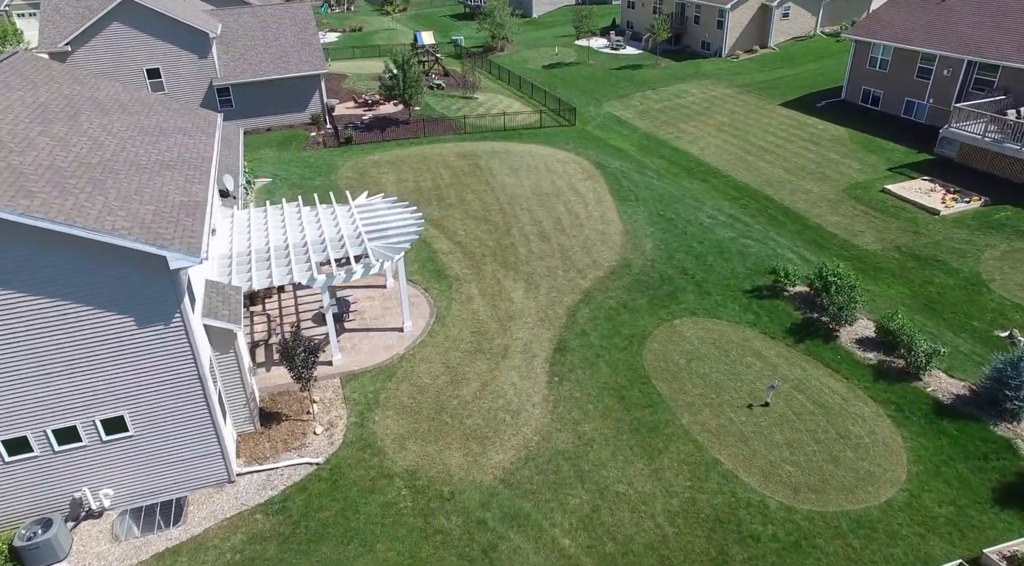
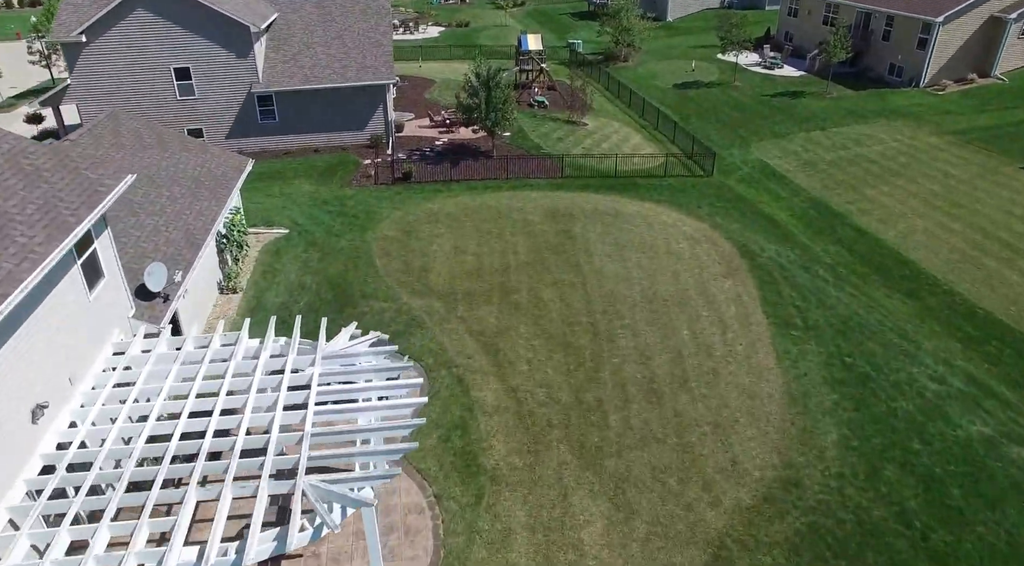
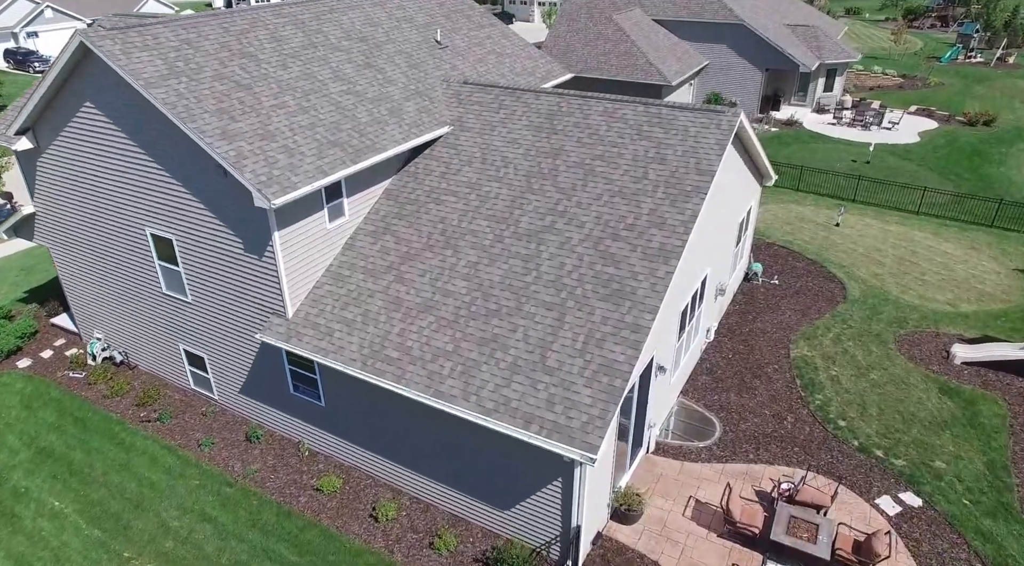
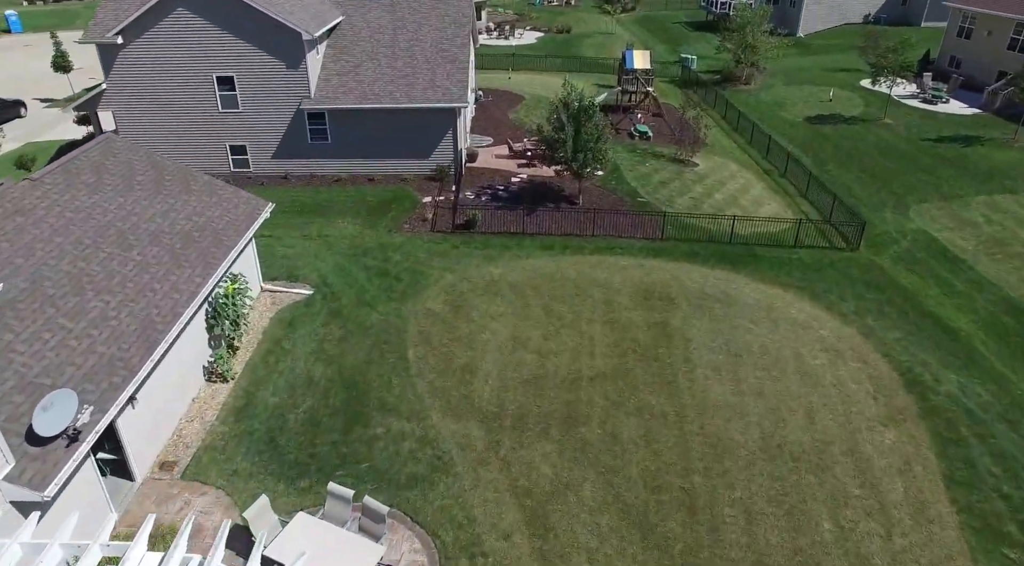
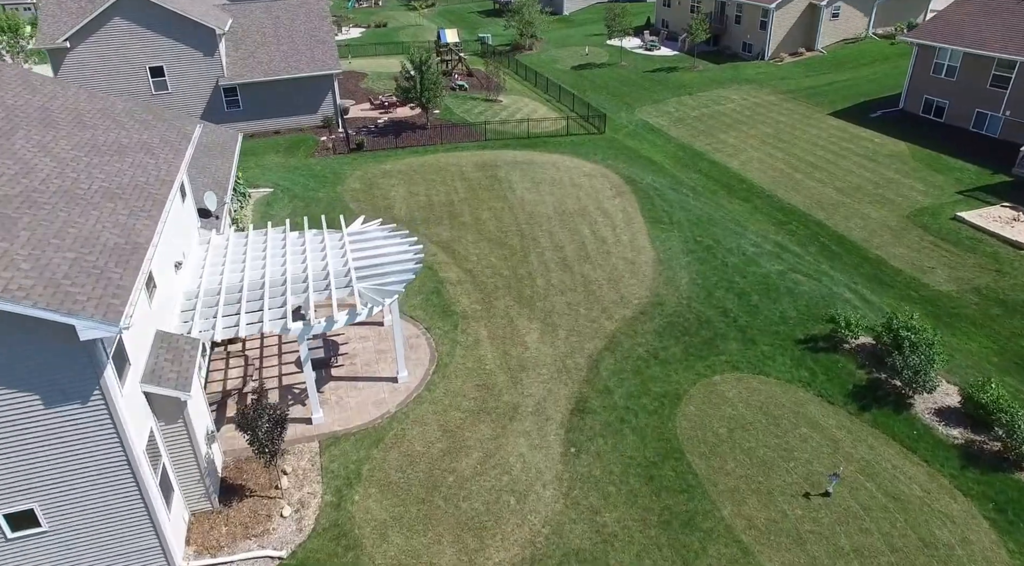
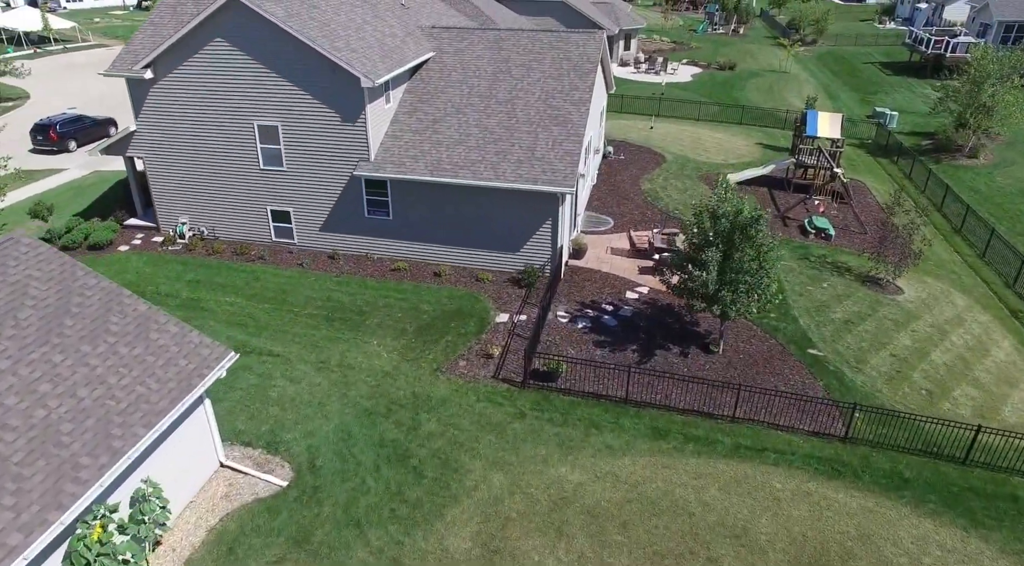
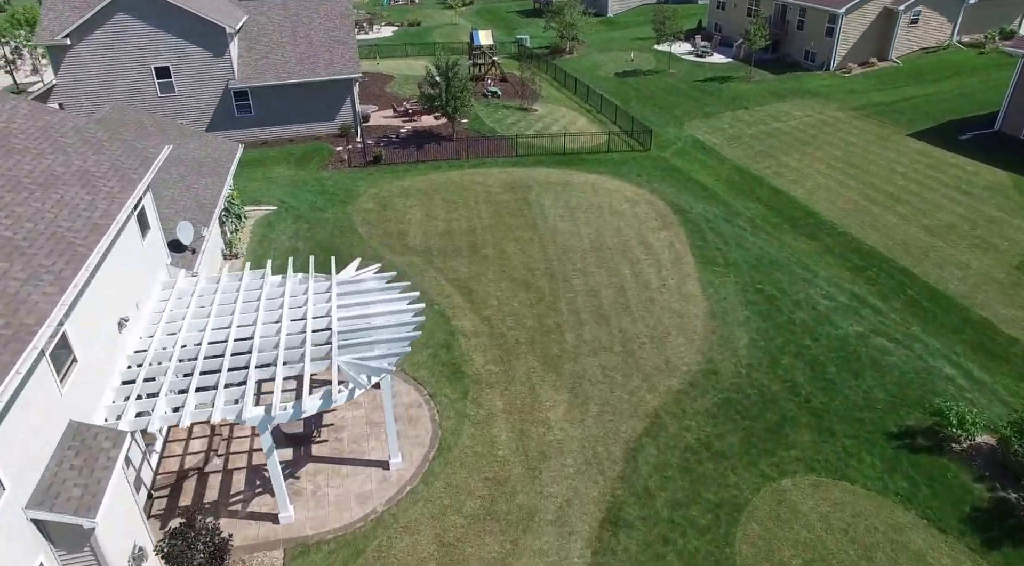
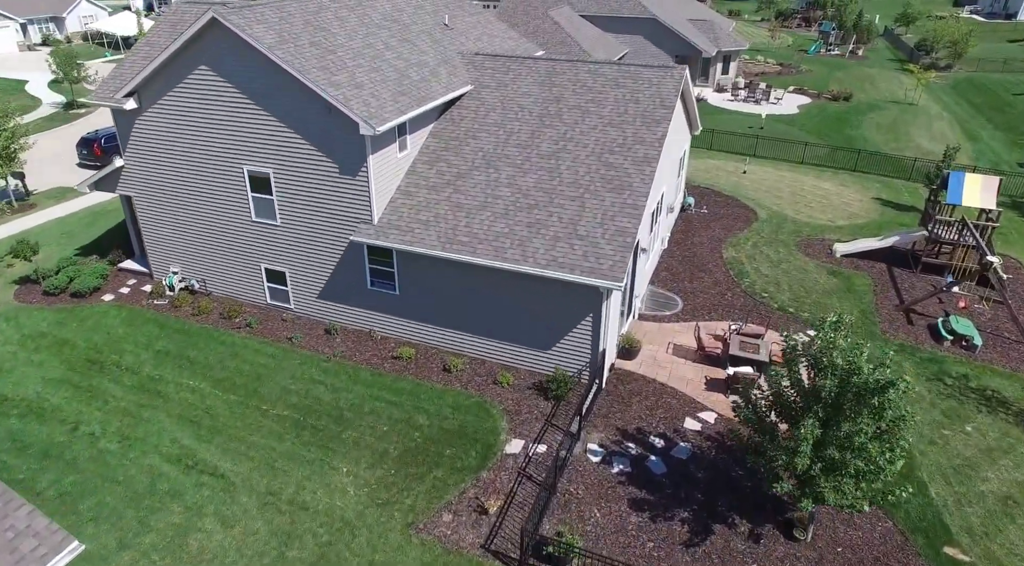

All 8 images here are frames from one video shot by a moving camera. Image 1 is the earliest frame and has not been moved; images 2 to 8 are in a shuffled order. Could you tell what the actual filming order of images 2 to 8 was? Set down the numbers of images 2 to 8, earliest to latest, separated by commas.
5, 7, 2, 4, 6, 8, 3
